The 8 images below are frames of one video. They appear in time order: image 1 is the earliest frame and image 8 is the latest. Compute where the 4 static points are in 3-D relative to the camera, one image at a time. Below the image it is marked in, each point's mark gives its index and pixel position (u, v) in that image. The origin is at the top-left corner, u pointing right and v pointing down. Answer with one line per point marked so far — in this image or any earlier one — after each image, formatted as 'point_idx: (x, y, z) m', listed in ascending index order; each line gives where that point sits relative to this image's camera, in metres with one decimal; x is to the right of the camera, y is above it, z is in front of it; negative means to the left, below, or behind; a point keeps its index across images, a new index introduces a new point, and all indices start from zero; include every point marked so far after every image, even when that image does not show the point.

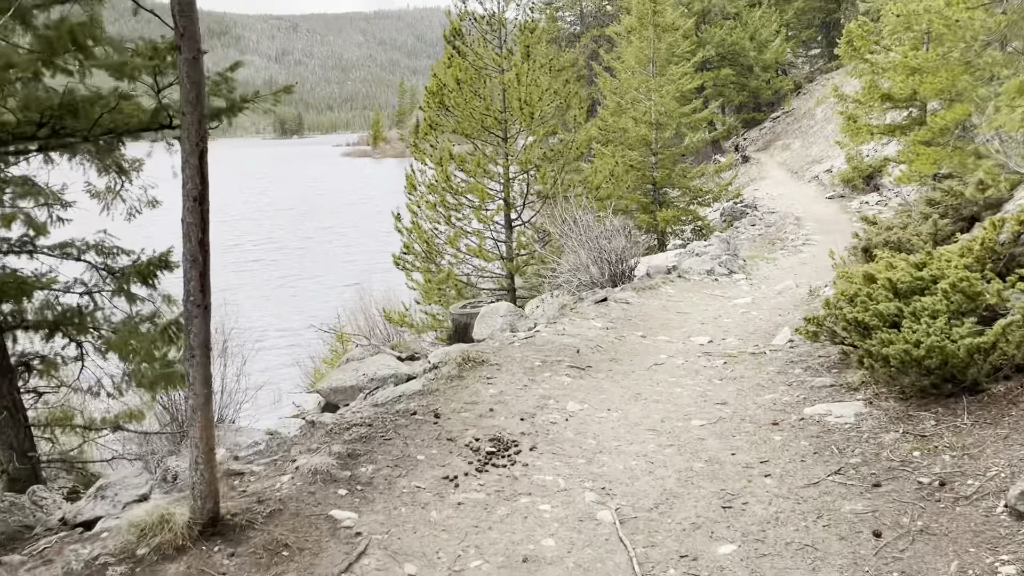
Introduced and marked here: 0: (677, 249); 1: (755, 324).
0: (+3.4, +0.9, +16.5) m
1: (+2.1, -0.3, +7.0) m
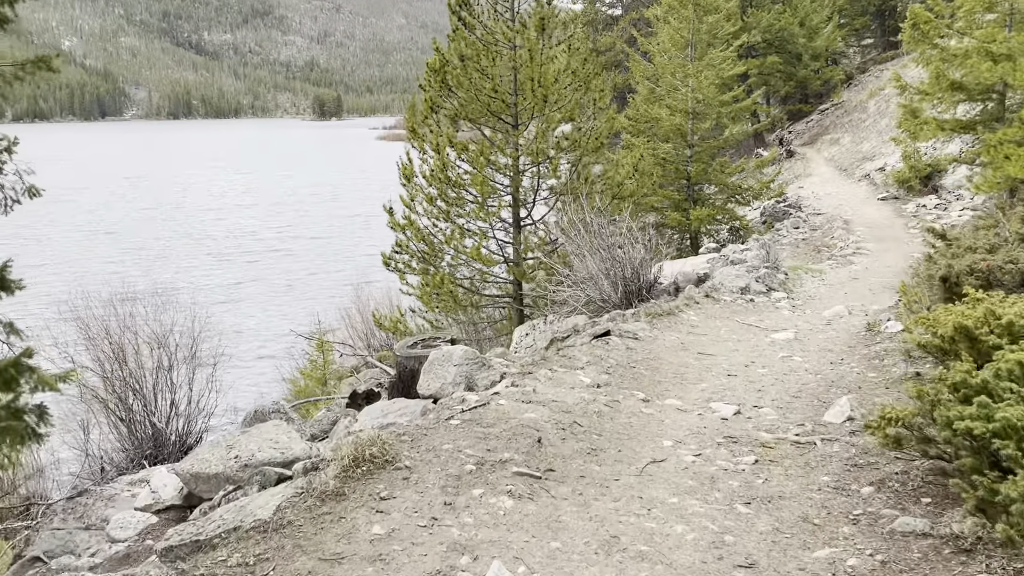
0: (+3.6, +0.7, +14.8) m
1: (+1.9, -0.6, +5.3) m
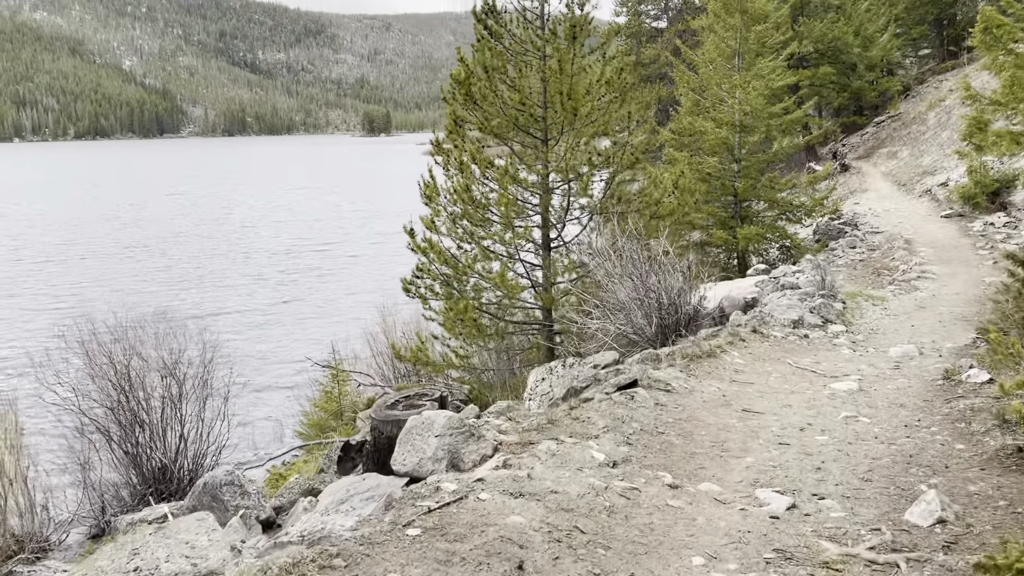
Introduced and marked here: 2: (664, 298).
0: (+4.1, +0.3, +13.7) m
1: (+1.9, -0.9, +4.3) m
2: (+1.5, -0.1, +8.3) m
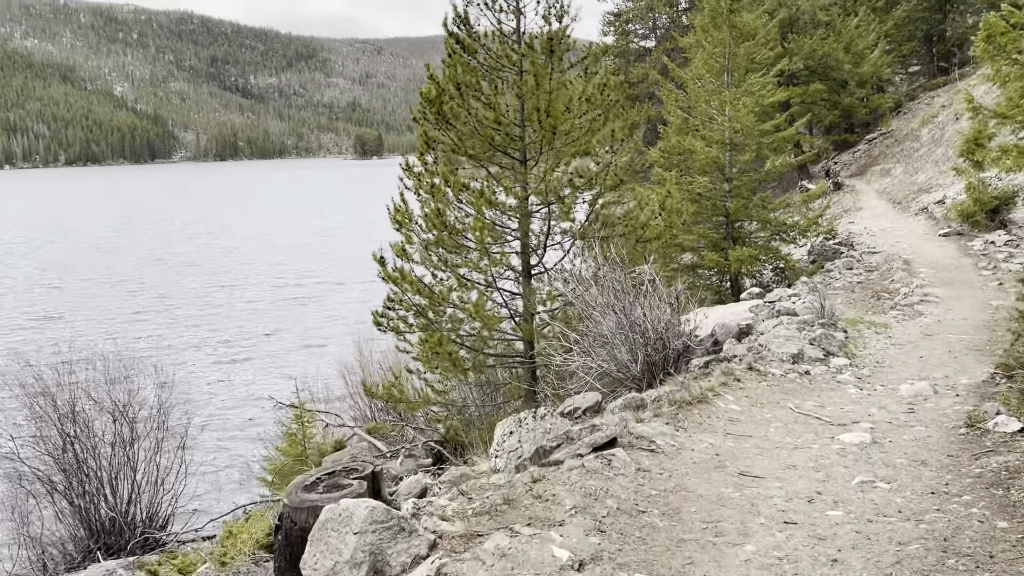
0: (+3.8, -0.2, +13.0) m
1: (+1.7, -1.1, +3.6) m
2: (+1.3, -0.4, +7.6) m
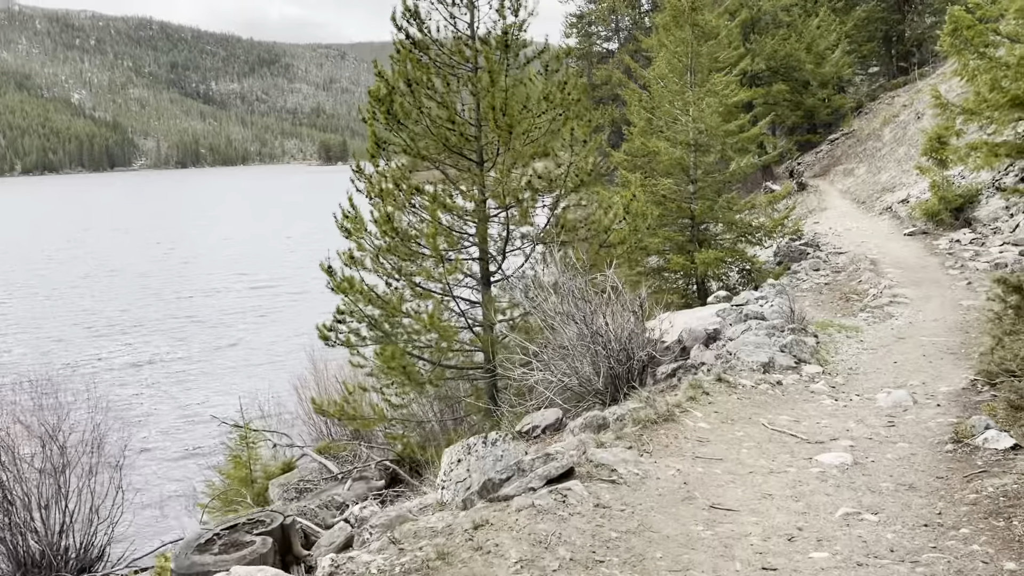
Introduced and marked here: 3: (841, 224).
0: (+3.2, -0.2, +12.6) m
1: (+1.4, -1.1, +3.1) m
2: (+0.9, -0.5, +7.1) m
3: (+7.6, +1.5, +18.8) m
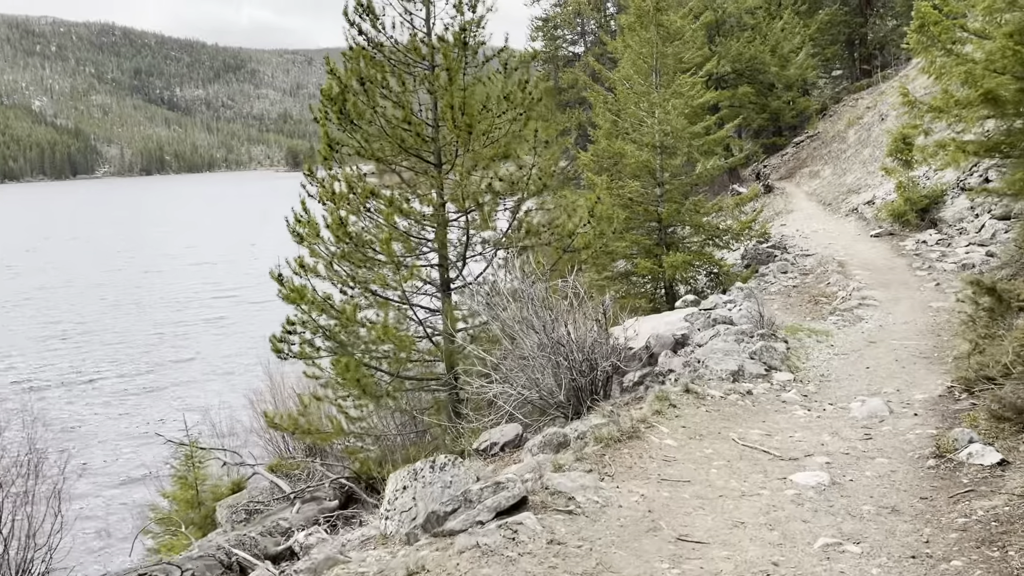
0: (+2.7, -0.3, +12.3) m
1: (+1.2, -1.1, +2.7) m
2: (+0.5, -0.6, +6.7) m
3: (+6.8, +1.4, +18.7) m
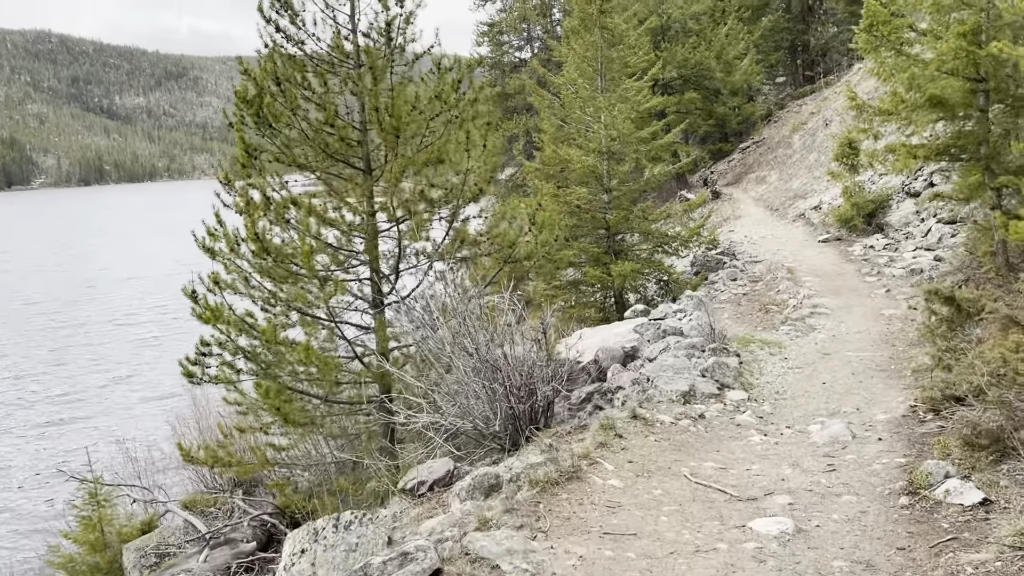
0: (+1.8, -0.4, +11.8) m
1: (+0.9, -1.2, +2.2) m
2: (0.0, -0.7, +6.1) m
3: (+5.5, +1.3, +18.4) m
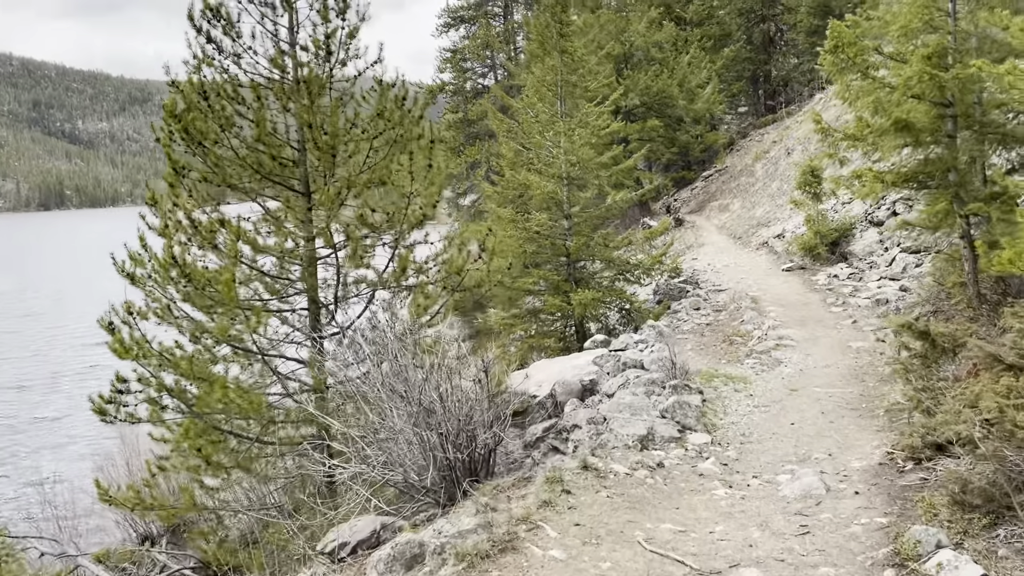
0: (+1.1, -0.9, +11.2) m
1: (+0.7, -1.3, +1.5) m
2: (-0.4, -0.9, +5.4) m
3: (+4.6, +0.6, +18.1) m
